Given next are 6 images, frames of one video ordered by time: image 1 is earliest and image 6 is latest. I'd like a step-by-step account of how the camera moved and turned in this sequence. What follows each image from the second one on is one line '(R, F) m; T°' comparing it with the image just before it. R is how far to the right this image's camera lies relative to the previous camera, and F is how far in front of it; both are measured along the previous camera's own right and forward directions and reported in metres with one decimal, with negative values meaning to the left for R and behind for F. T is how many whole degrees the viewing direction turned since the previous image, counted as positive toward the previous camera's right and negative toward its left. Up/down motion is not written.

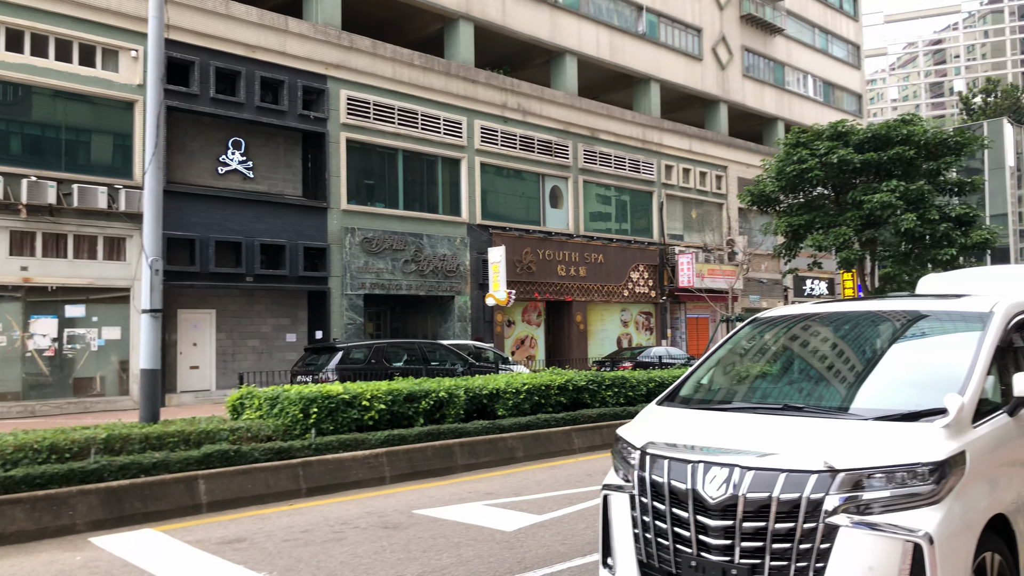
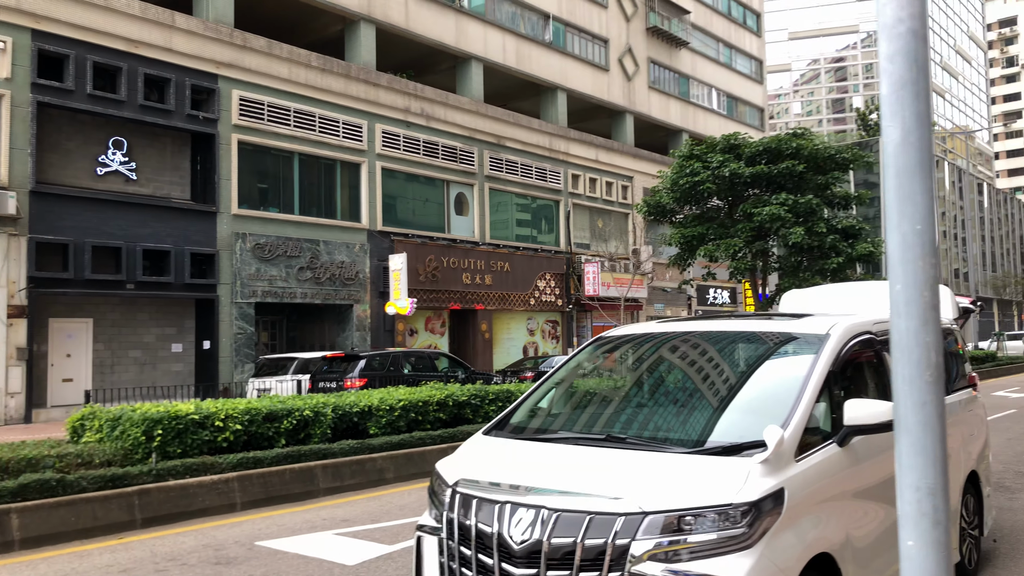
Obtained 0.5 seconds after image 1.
(+0.5, +0.3) m; +5°
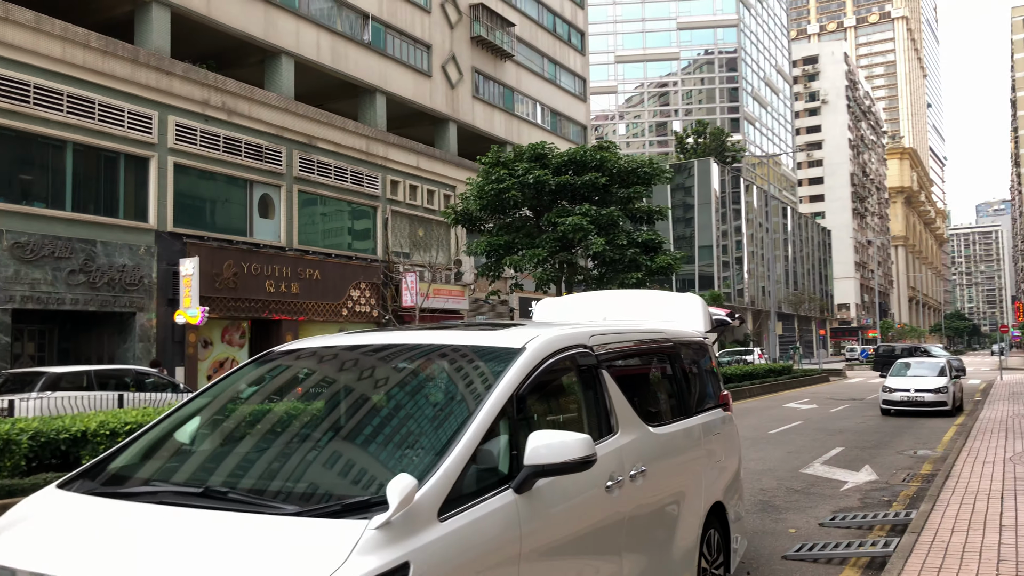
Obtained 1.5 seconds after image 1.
(+0.9, +0.9) m; +11°
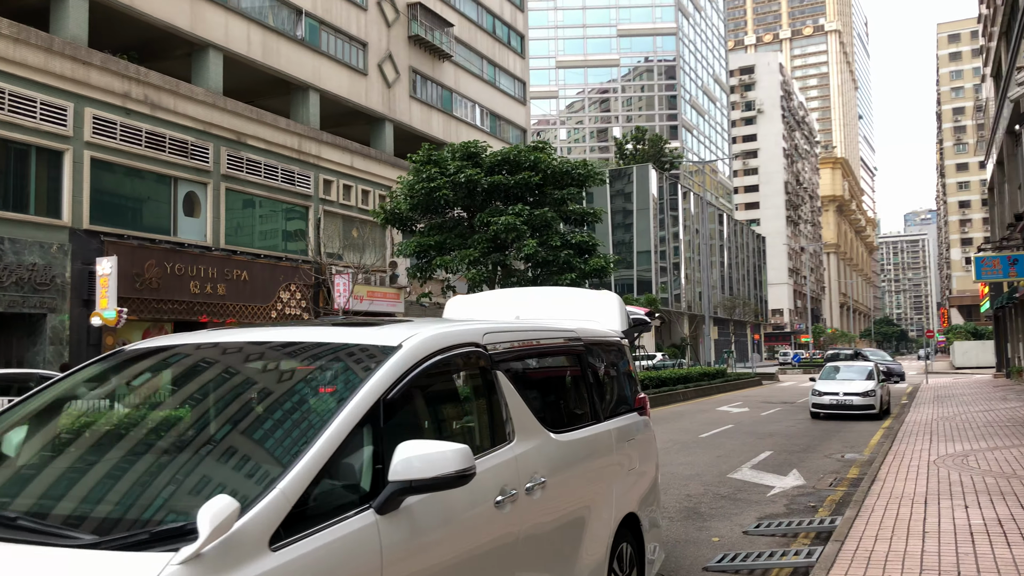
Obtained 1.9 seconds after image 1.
(+0.2, +0.4) m; +4°
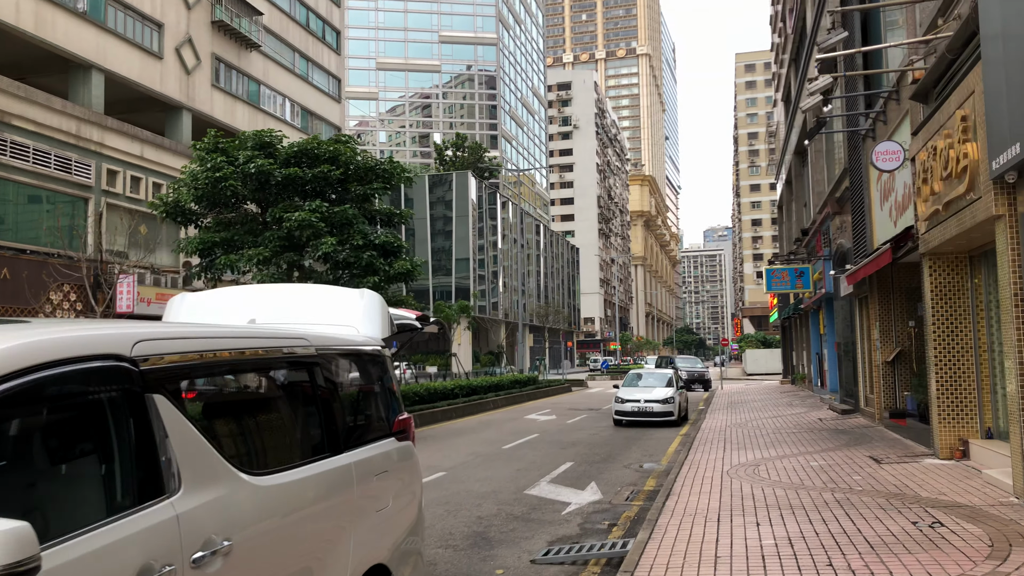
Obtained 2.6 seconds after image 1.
(+0.4, +0.8) m; +12°
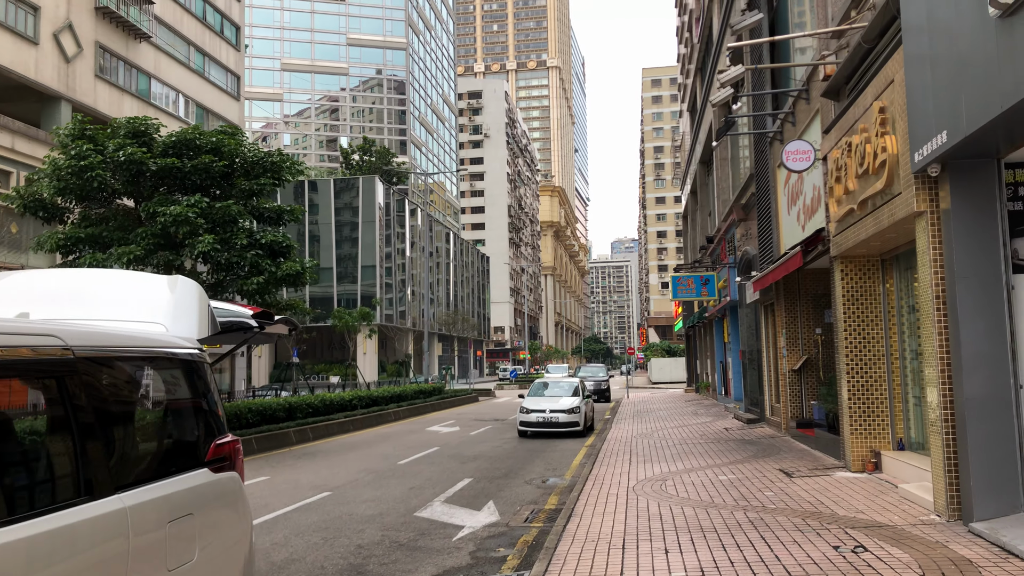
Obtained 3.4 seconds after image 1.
(+0.2, +0.8) m; +6°
